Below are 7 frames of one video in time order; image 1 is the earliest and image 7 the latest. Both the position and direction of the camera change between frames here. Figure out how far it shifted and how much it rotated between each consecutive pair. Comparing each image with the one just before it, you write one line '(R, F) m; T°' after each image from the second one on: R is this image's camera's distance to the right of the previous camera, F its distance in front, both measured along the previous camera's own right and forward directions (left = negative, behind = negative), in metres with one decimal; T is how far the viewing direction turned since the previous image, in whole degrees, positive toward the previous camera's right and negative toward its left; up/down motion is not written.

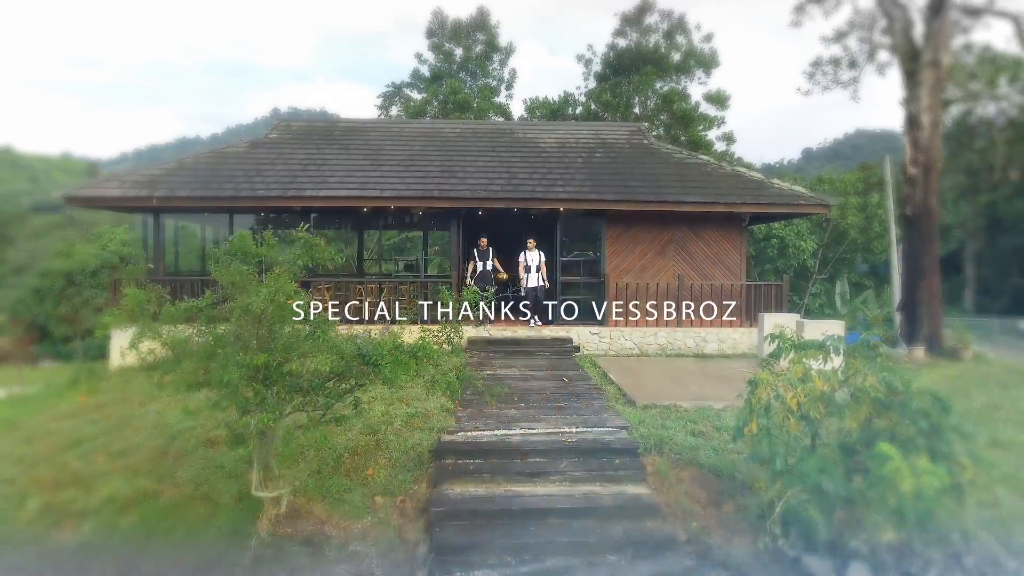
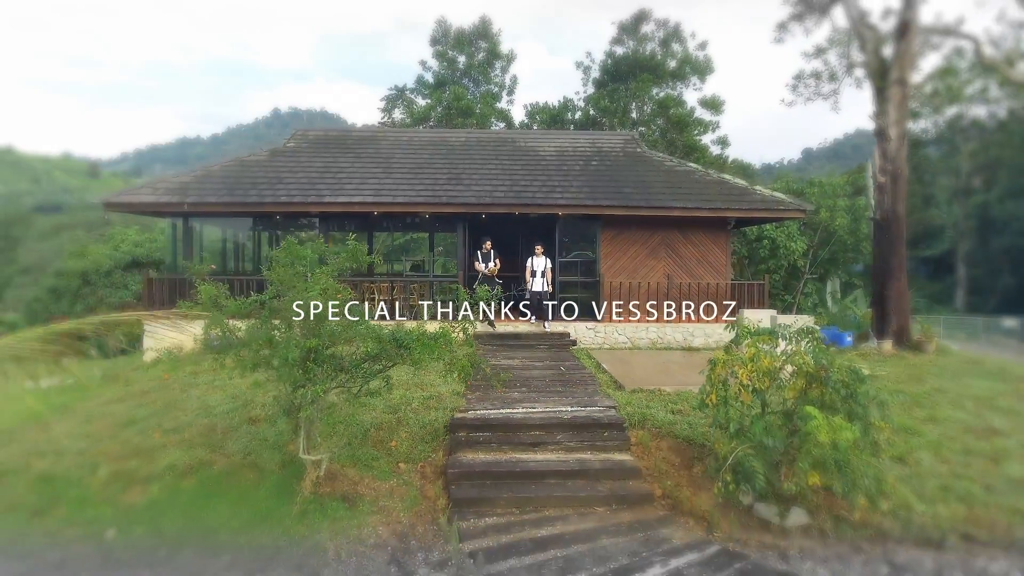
(0.0, -0.8) m; 0°
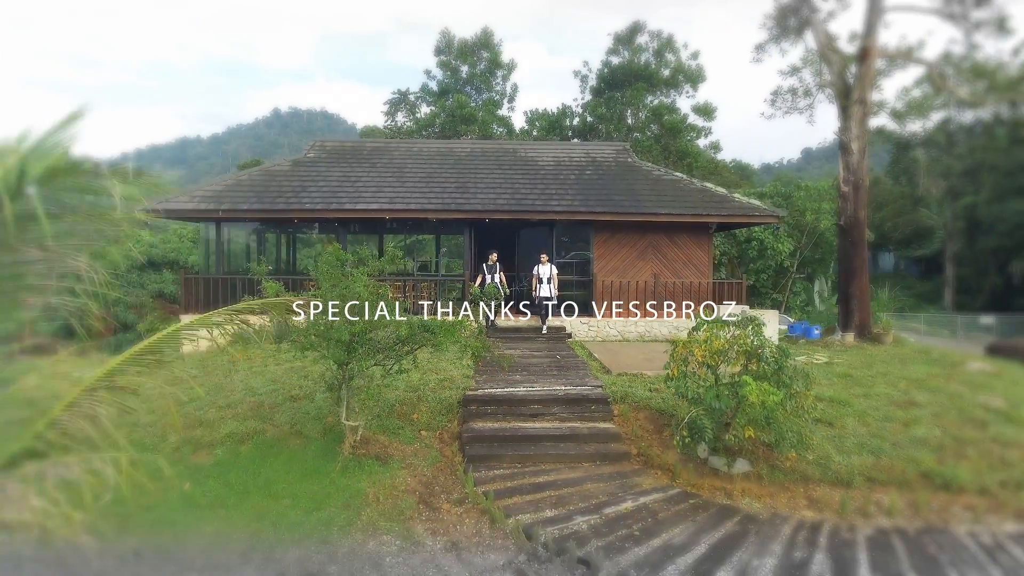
(0.0, -1.1) m; 0°
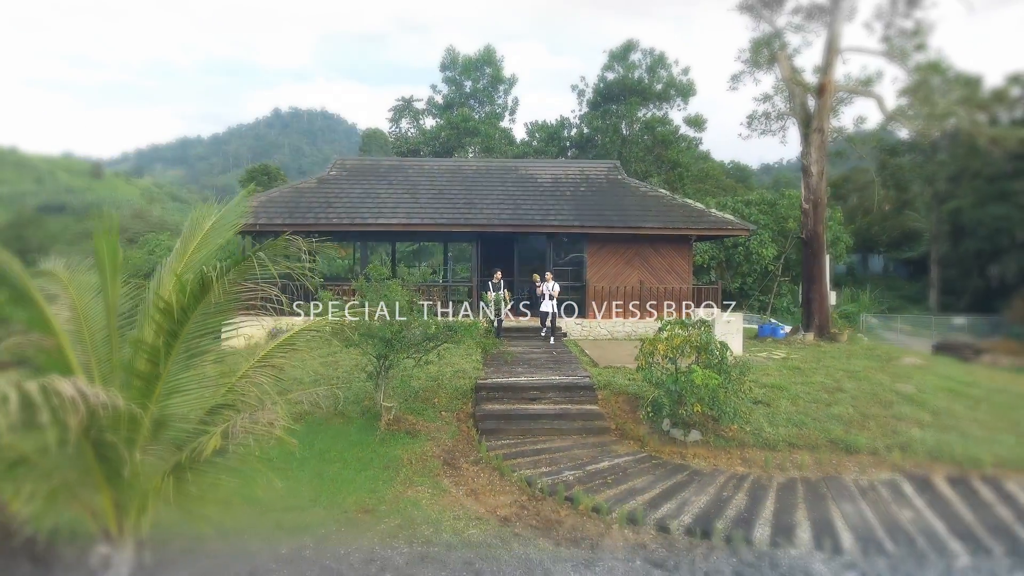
(-0.1, -1.5) m; 0°
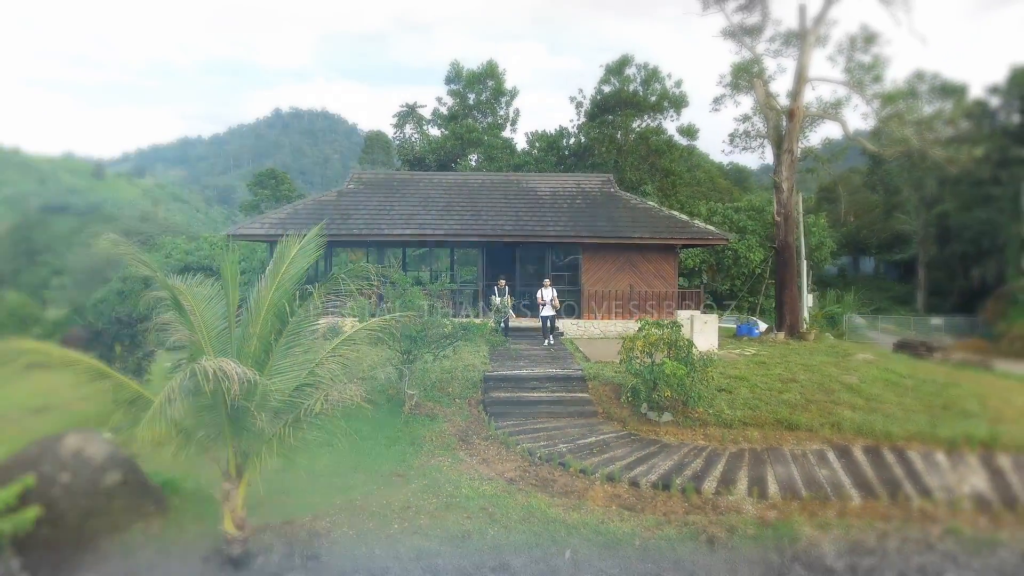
(-0.1, -1.4) m; 0°
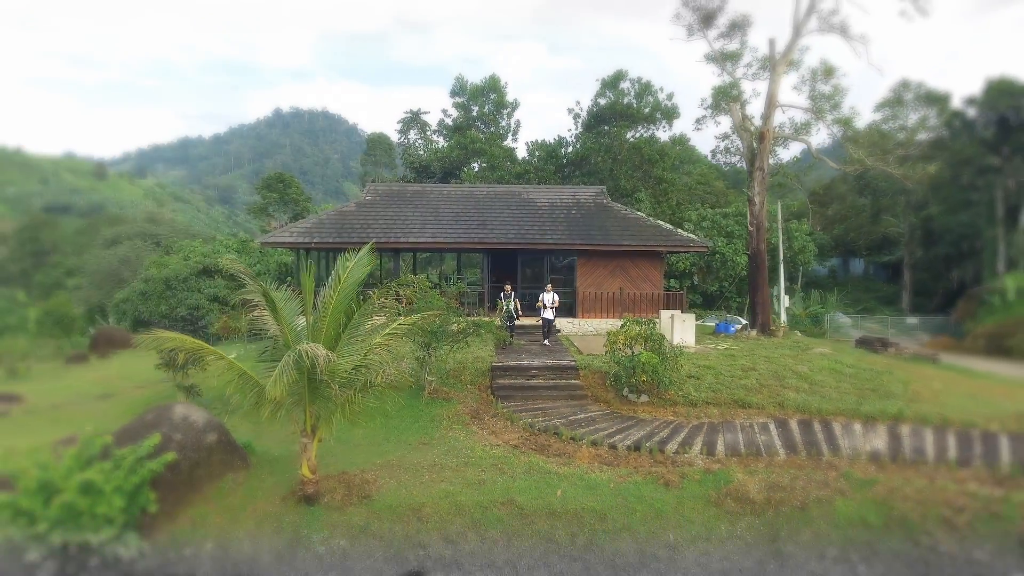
(-0.1, -1.7) m; 0°
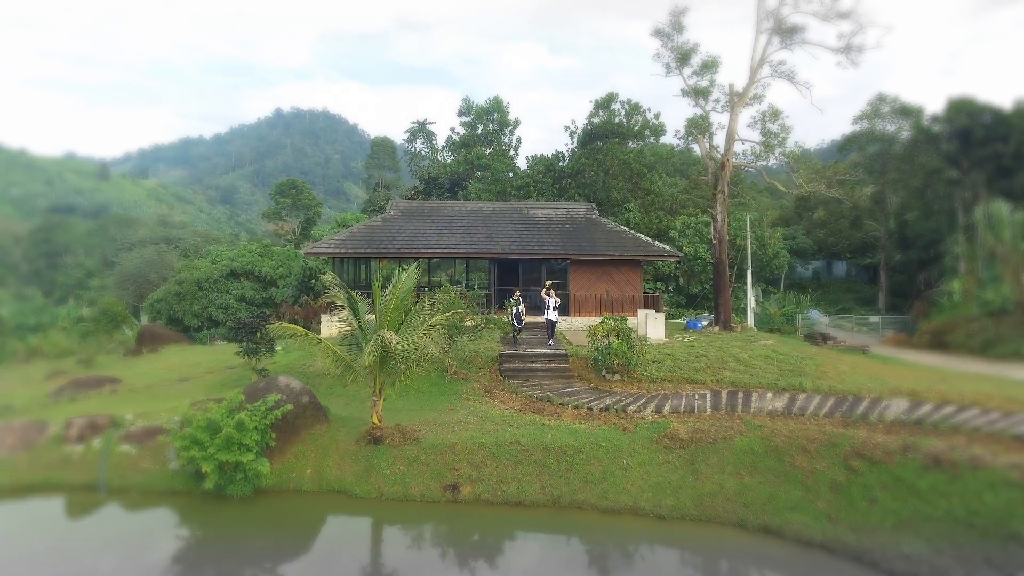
(-0.1, -3.1) m; 0°
